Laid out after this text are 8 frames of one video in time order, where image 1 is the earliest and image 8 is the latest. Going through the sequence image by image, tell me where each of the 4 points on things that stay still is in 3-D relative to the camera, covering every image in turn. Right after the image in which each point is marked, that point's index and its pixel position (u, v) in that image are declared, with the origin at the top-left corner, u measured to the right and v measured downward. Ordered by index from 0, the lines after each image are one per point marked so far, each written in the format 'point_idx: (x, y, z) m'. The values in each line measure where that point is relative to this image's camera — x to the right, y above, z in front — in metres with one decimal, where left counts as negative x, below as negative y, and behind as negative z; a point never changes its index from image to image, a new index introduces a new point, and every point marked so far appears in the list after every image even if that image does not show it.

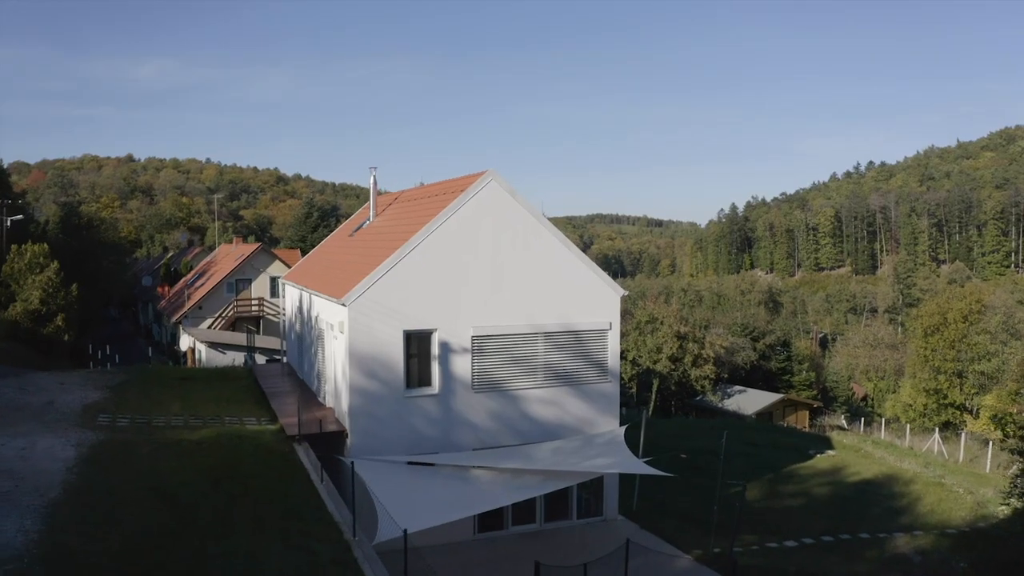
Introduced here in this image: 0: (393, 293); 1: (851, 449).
0: (-1.9, -0.2, +11.4) m
1: (+8.1, -3.9, +17.9) m
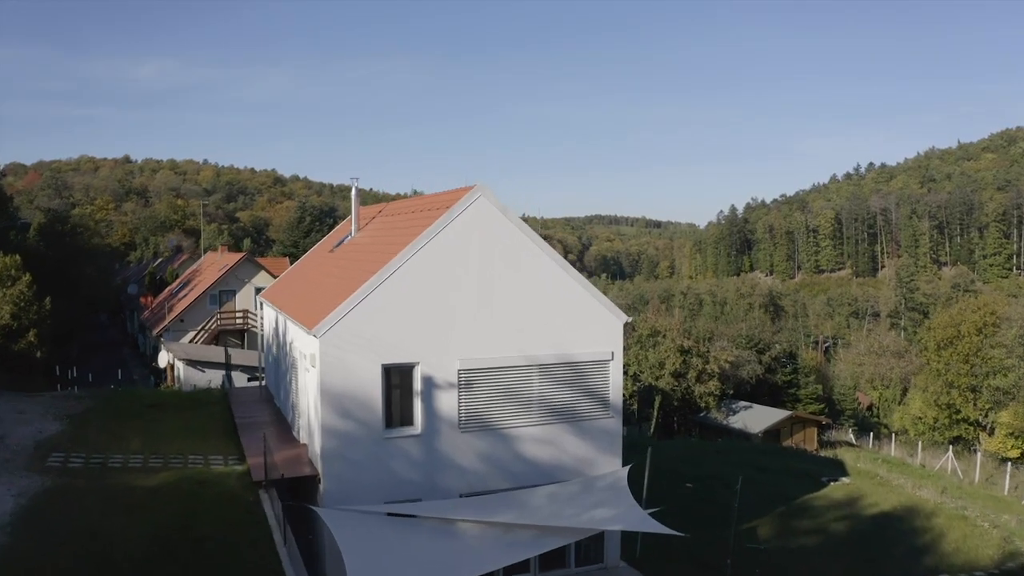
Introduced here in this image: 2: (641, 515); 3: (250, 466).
0: (-2.1, -0.5, +10.4) m
1: (+8.0, -4.2, +16.9) m
2: (+1.5, -2.6, +8.6) m
3: (-3.5, -2.4, +9.8) m
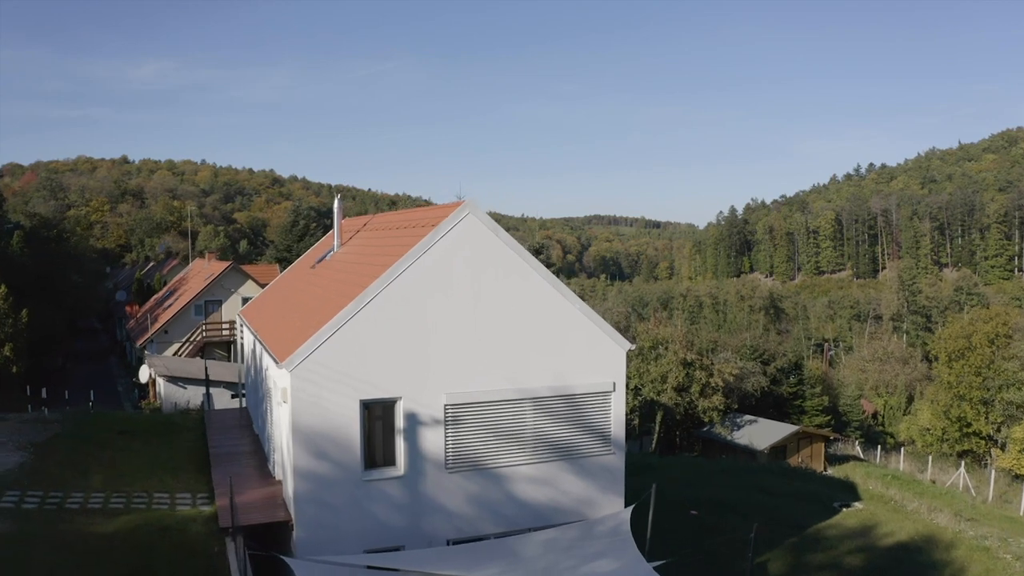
0: (-2.2, -0.8, +9.6) m
1: (+7.9, -4.5, +16.1) m
2: (+1.4, -2.9, +7.8) m
3: (-3.5, -2.7, +9.0) m
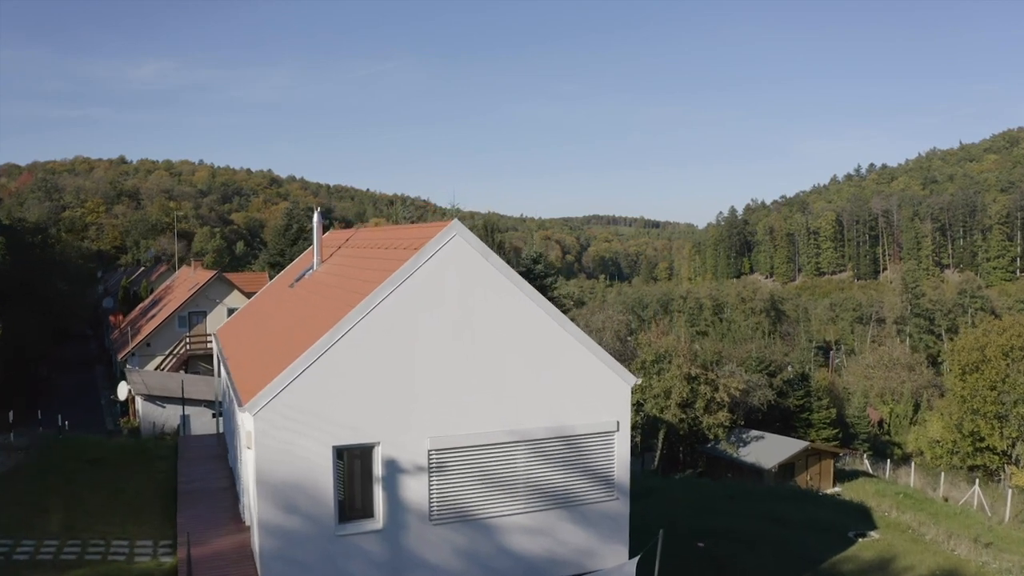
0: (-2.2, -1.1, +8.8) m
1: (+7.8, -4.8, +15.3) m
2: (+1.3, -3.2, +7.0) m
3: (-3.6, -3.0, +8.2) m
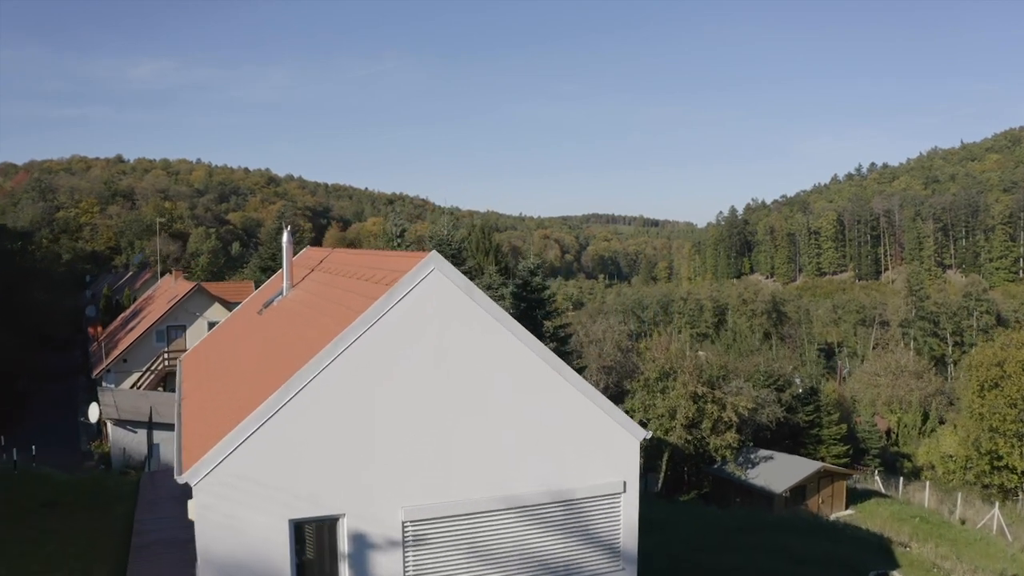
0: (-2.3, -1.5, +7.7) m
1: (+7.7, -5.2, +14.2) m
2: (+1.2, -3.6, +5.9) m
3: (-3.7, -3.3, +7.1) m
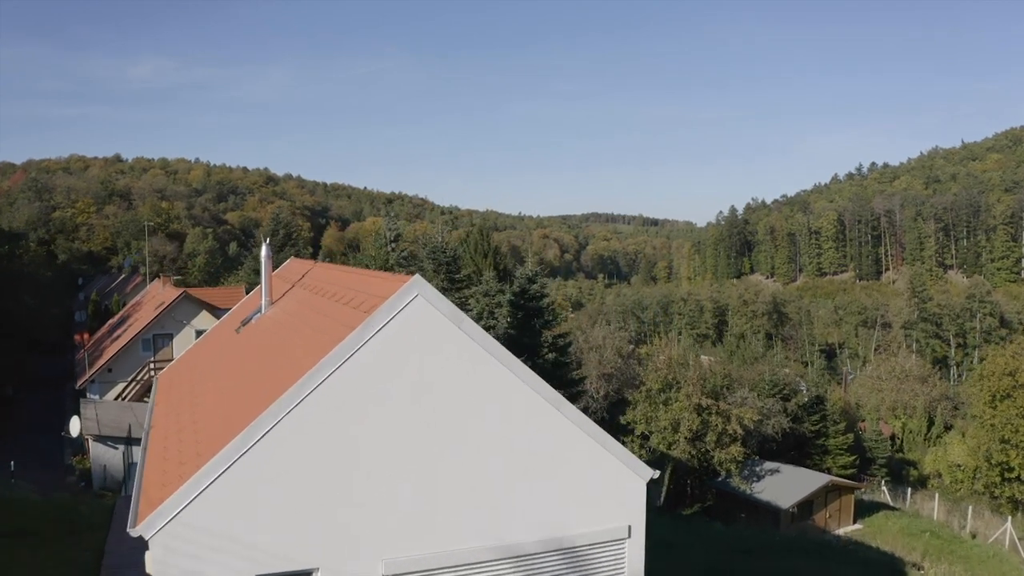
0: (-2.4, -1.7, +7.1) m
1: (+7.7, -5.4, +13.6) m
2: (+1.2, -3.8, +5.3) m
3: (-3.8, -3.5, +6.5) m
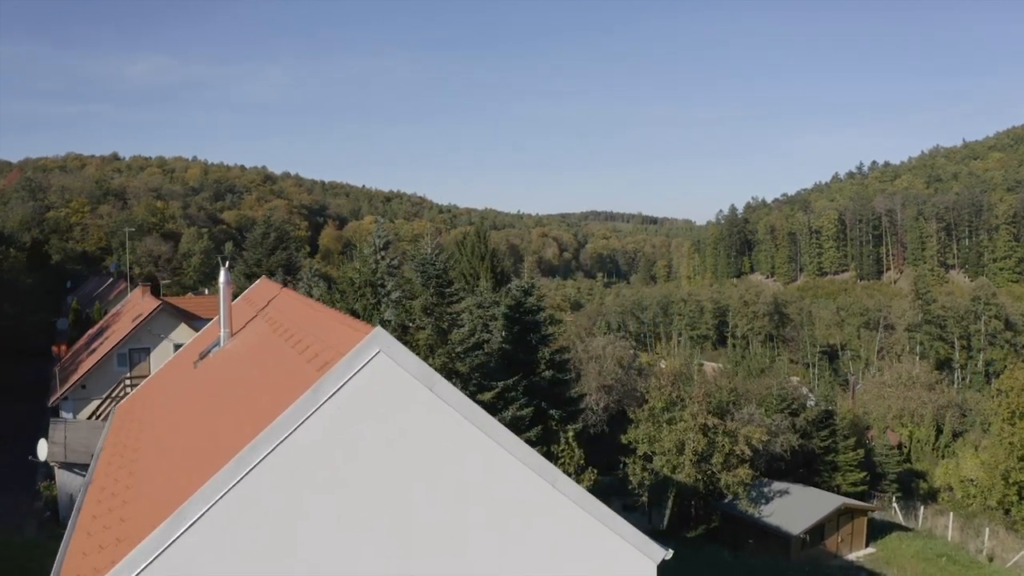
0: (-2.5, -2.0, +6.1) m
1: (+7.6, -5.7, +12.7) m
2: (+1.1, -4.1, +4.3) m
3: (-3.9, -3.9, +5.5) m
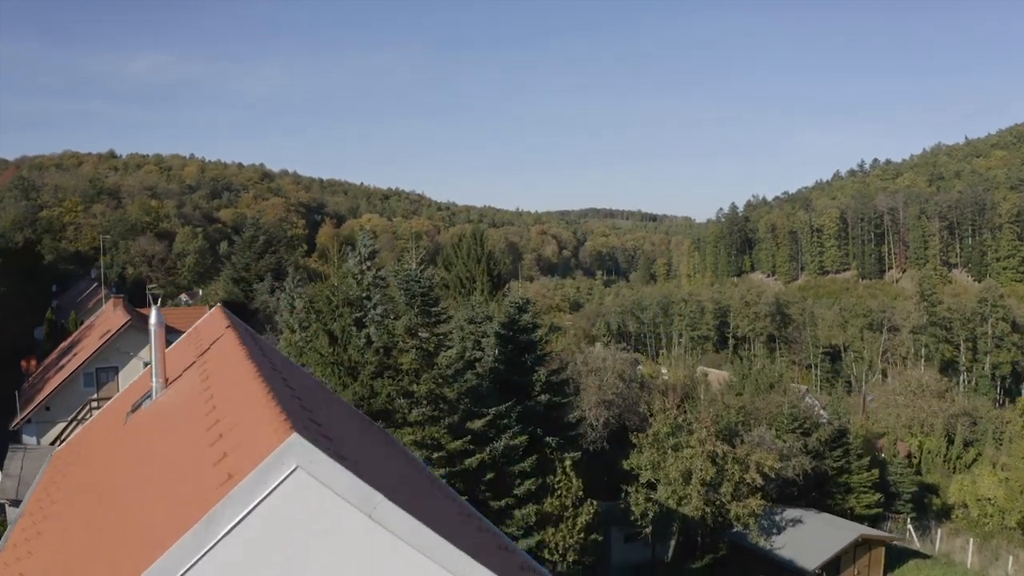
0: (-2.6, -2.4, +4.9) m
1: (+7.4, -6.0, +11.5) m
2: (+0.9, -4.5, +3.1) m
3: (-4.0, -4.3, +4.3) m
